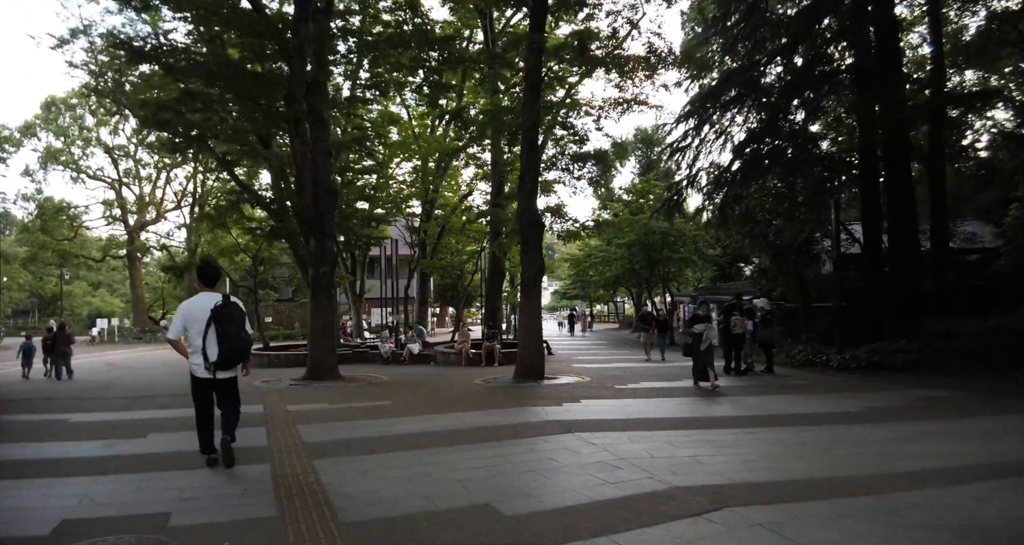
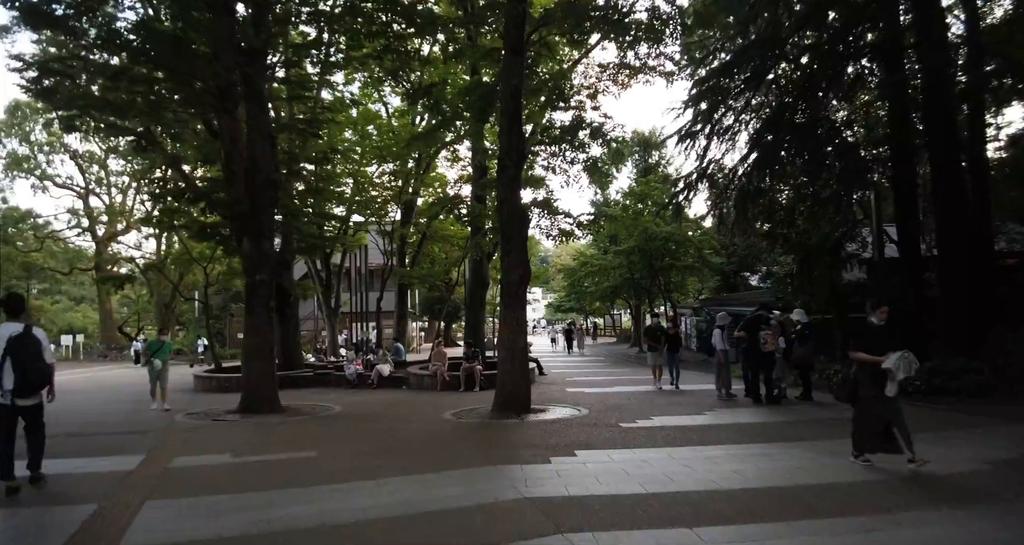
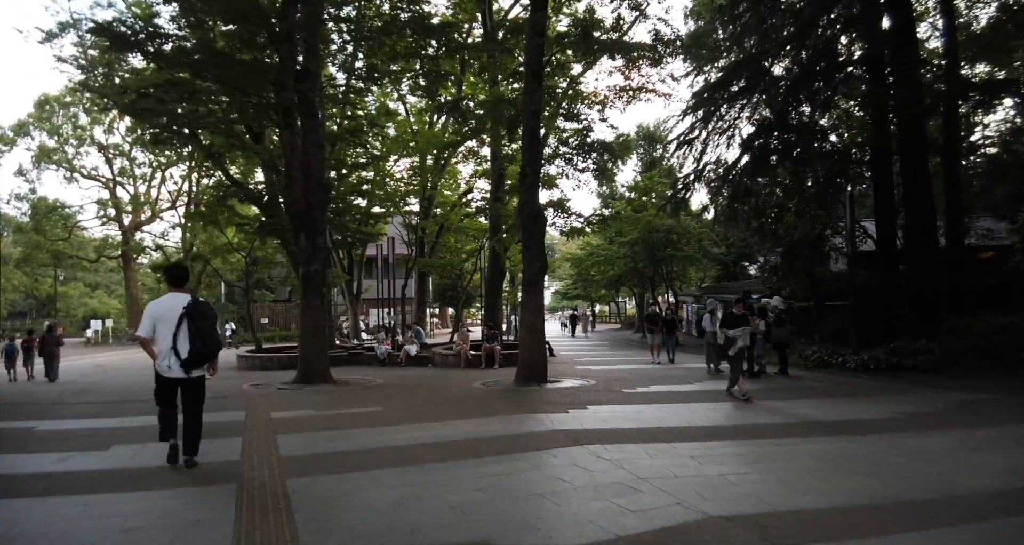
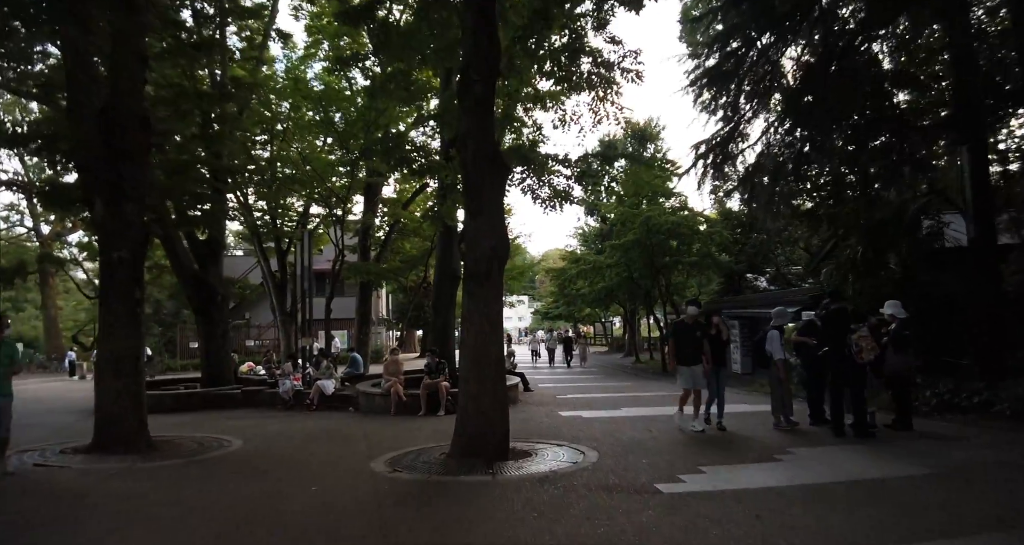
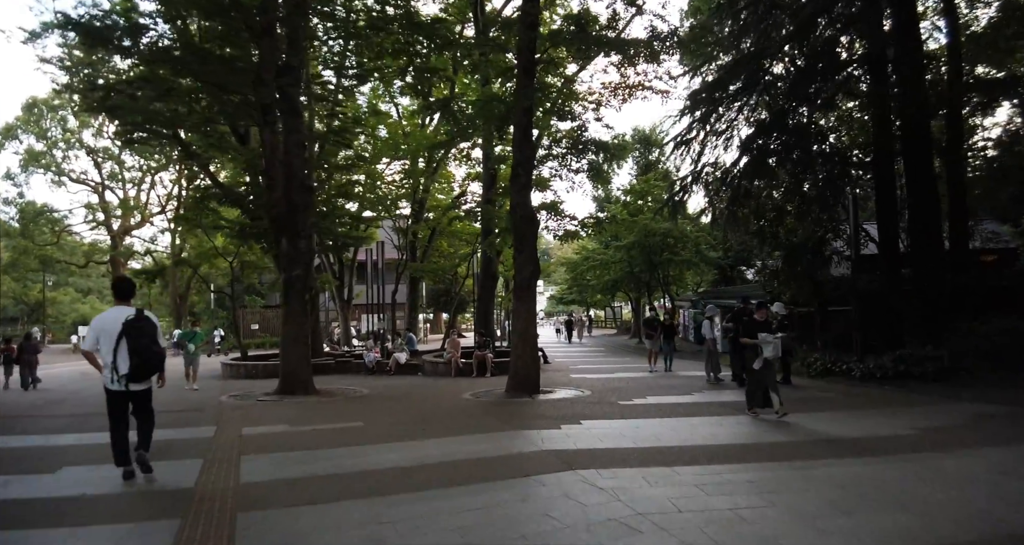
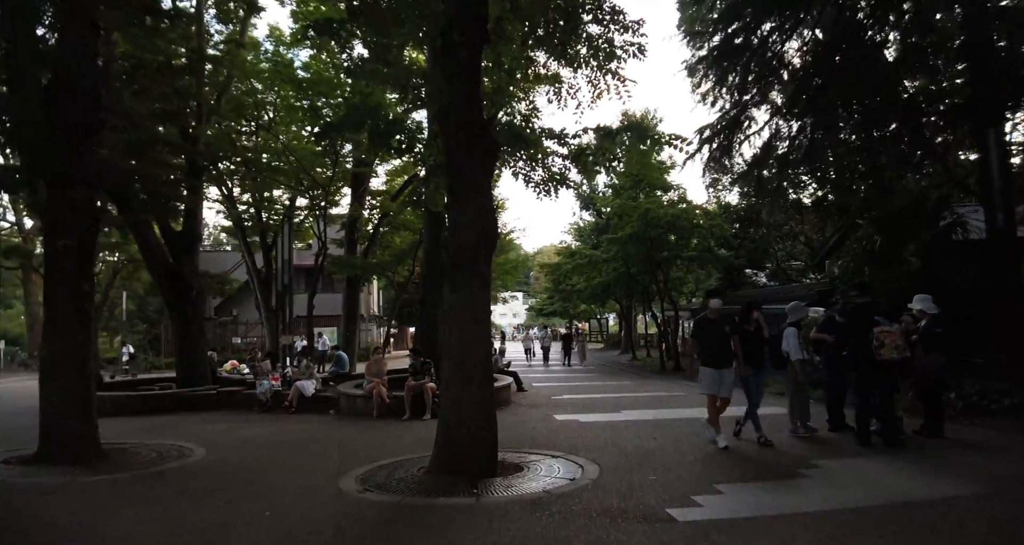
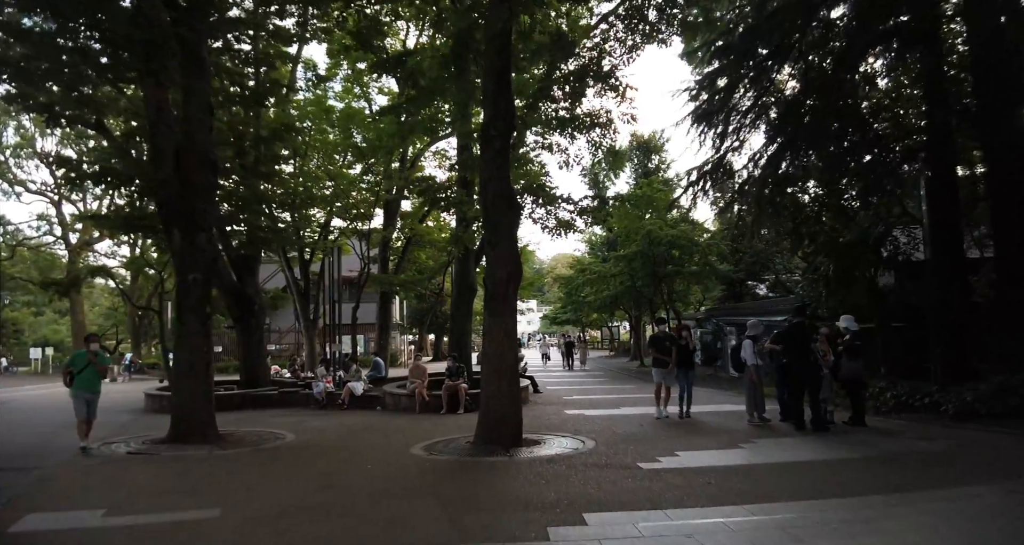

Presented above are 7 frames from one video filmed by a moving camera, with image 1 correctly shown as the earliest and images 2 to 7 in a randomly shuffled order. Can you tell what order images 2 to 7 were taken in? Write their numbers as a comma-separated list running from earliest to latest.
3, 5, 2, 7, 4, 6
